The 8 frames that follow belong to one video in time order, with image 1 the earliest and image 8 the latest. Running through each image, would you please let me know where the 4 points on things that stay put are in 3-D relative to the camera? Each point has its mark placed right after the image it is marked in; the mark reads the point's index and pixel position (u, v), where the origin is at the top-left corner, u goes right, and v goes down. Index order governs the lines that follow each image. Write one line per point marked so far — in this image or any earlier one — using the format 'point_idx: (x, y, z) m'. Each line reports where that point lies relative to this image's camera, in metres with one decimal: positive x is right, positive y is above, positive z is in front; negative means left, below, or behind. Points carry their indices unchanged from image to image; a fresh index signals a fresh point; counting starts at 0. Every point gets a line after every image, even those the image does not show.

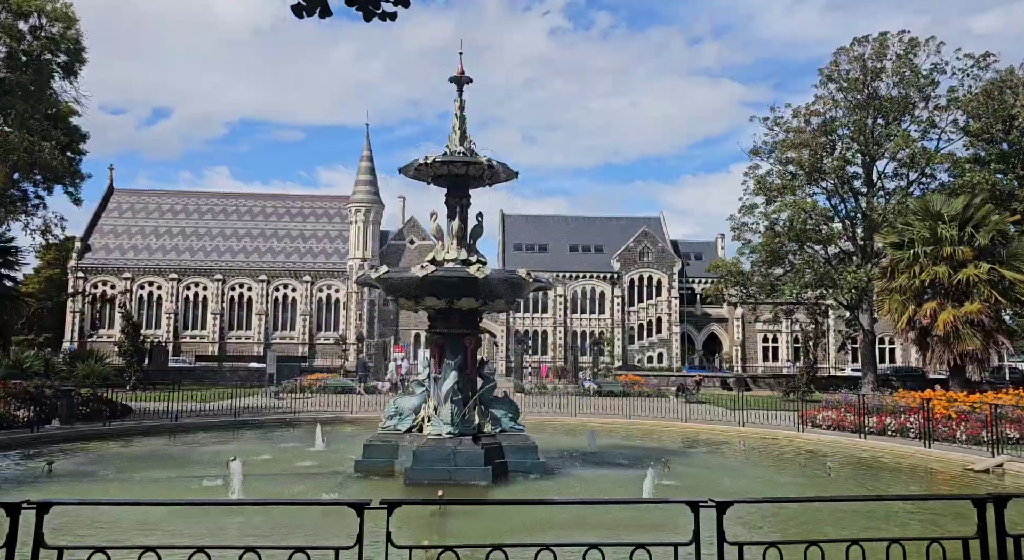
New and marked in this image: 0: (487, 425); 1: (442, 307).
0: (-0.4, -2.5, +14.3) m
1: (-1.2, -0.5, +14.4) m
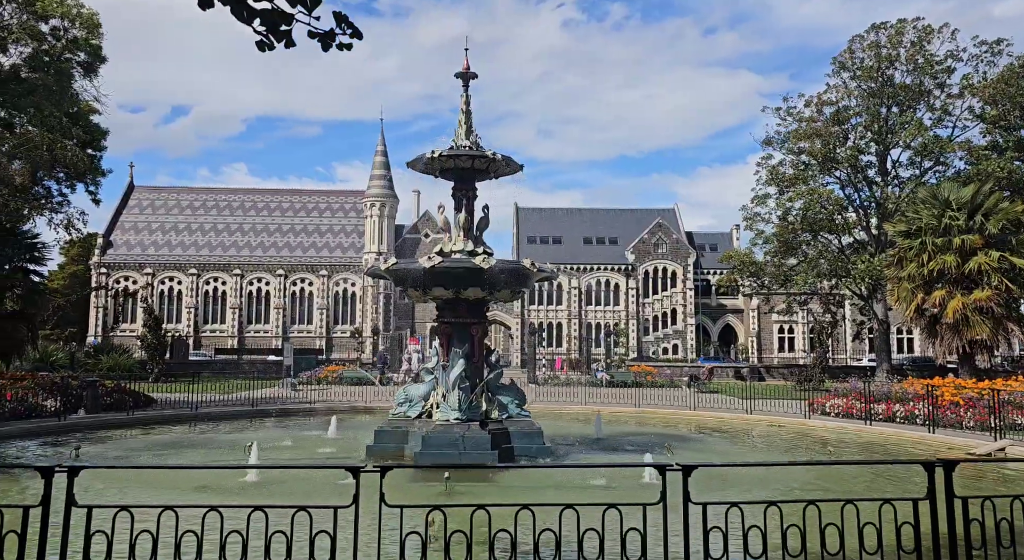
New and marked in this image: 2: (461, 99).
0: (-0.3, -2.3, +14.7) m
1: (-1.1, -0.3, +14.8) m
2: (-0.9, +3.3, +15.1) m
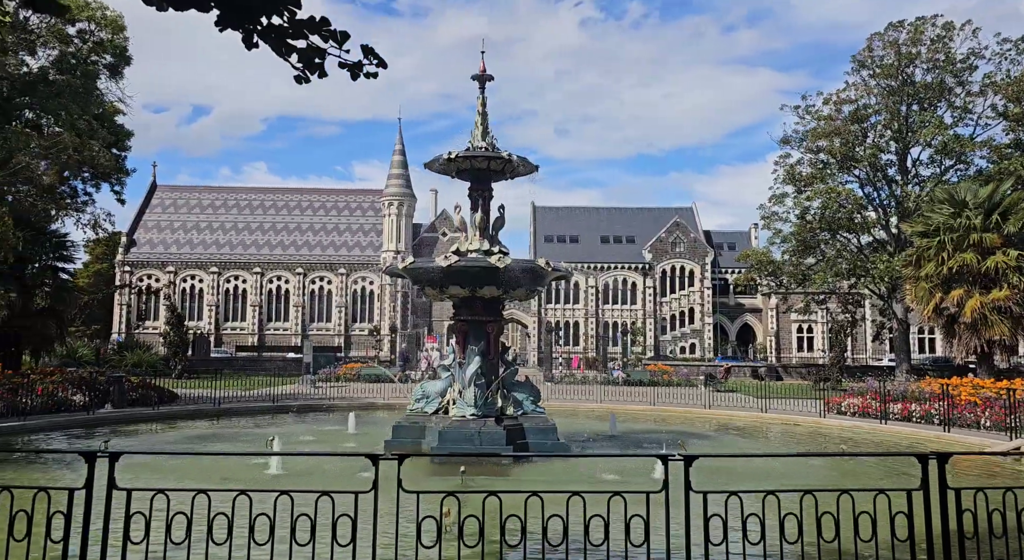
0: (-0.1, -2.3, +15.0) m
1: (-0.8, -0.3, +15.1) m
2: (-0.6, +3.3, +15.4) m
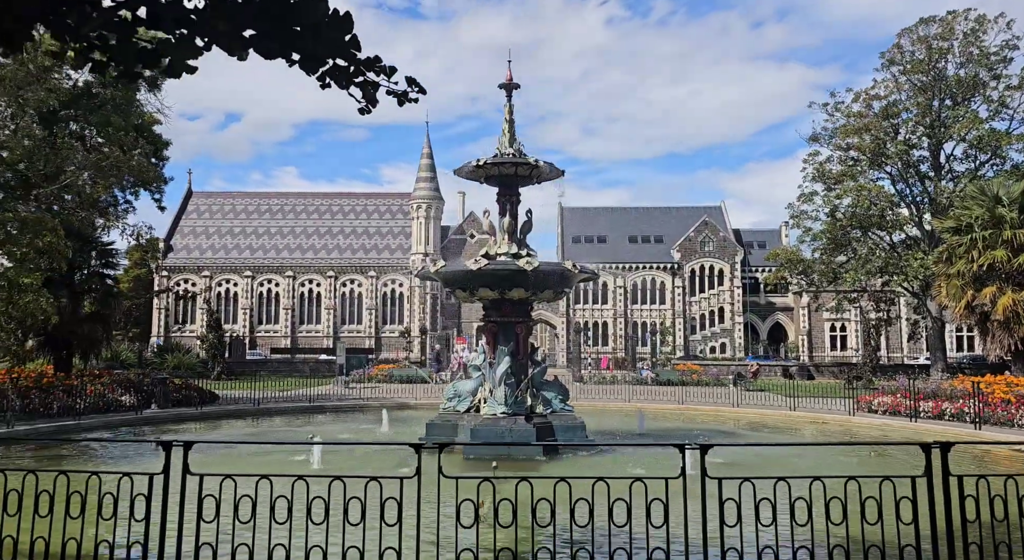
0: (+0.5, -2.3, +15.4) m
1: (-0.3, -0.3, +15.6) m
2: (-0.1, +3.2, +15.9) m
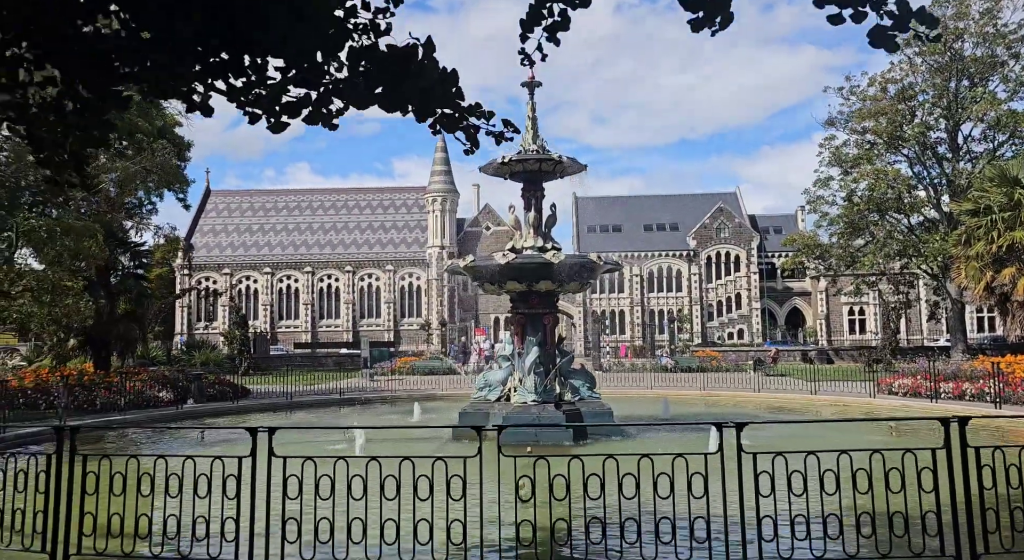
0: (+1.1, -2.2, +15.9) m
1: (+0.2, -0.2, +16.1) m
2: (+0.3, +3.4, +16.3) m
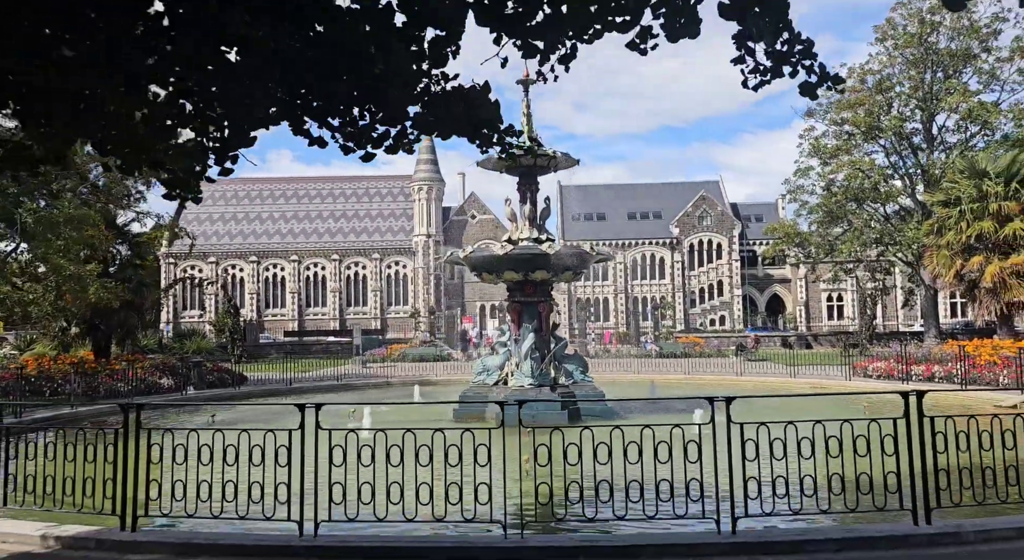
0: (+1.0, -2.0, +16.8) m
1: (+0.2, 0.0, +16.9) m
2: (+0.2, +3.6, +17.1) m
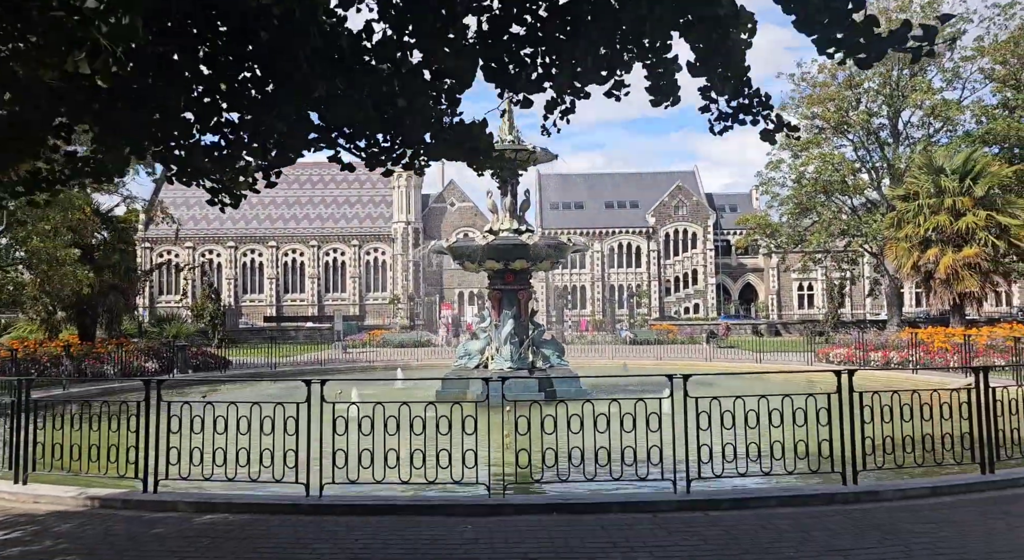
0: (+0.6, -1.7, +17.8) m
1: (-0.3, +0.3, +17.8) m
2: (-0.2, +3.8, +18.0) m
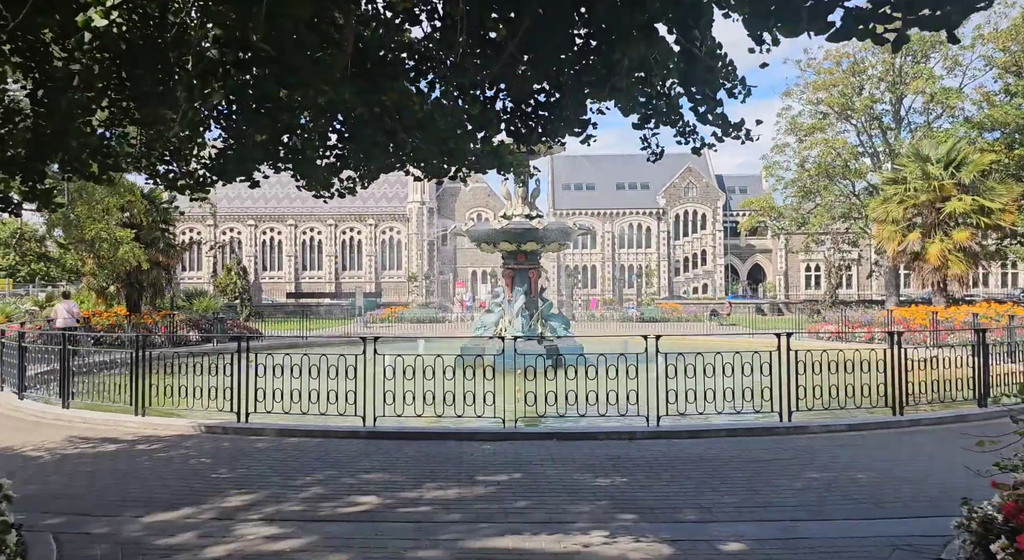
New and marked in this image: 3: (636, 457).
0: (+0.8, -1.3, +20.0) m
1: (0.0, +0.8, +20.0) m
2: (+0.1, +4.3, +20.0) m
3: (+1.3, -1.8, +8.5) m
